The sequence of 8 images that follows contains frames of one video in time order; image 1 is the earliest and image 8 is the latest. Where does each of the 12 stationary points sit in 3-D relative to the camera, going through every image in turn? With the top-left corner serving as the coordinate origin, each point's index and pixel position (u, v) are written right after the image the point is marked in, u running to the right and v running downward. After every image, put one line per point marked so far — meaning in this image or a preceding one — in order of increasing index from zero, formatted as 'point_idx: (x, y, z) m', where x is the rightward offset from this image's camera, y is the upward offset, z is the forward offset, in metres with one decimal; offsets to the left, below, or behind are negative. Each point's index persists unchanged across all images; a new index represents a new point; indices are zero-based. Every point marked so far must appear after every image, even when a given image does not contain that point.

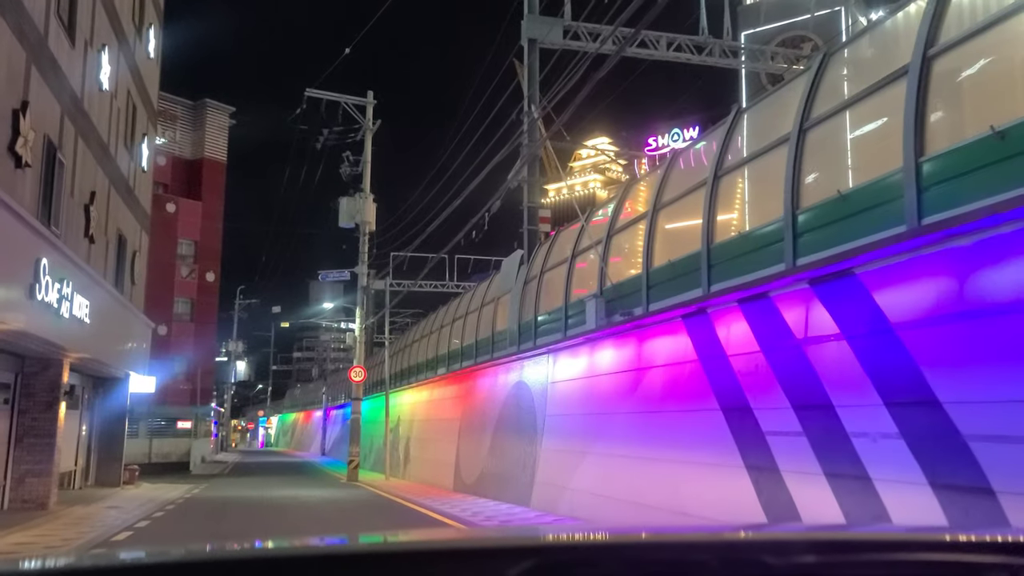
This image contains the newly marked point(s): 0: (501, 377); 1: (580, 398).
0: (-0.2, -2.0, +19.3) m
1: (+1.2, -1.8, +14.5) m
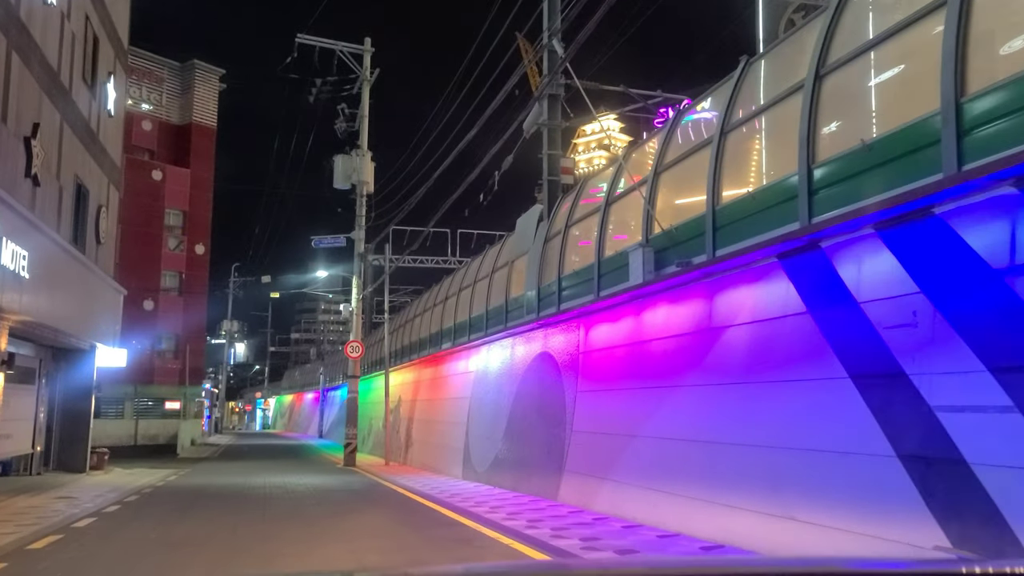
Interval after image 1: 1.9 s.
0: (+0.1, -1.2, +16.7) m
1: (+1.6, -1.1, +11.9) m
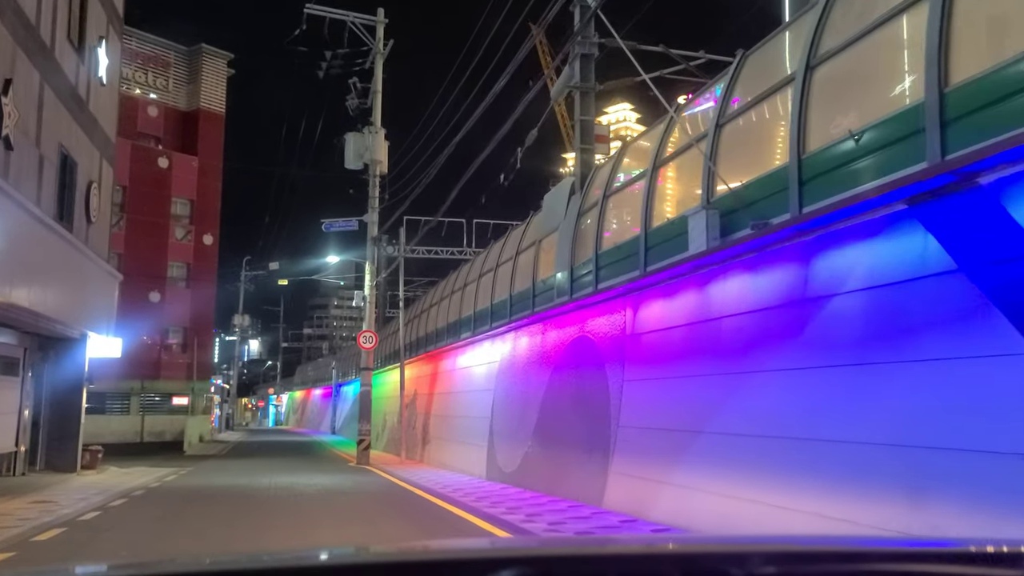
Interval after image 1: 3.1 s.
0: (+0.7, -0.8, +15.0) m
1: (+2.0, -0.8, +10.2) m
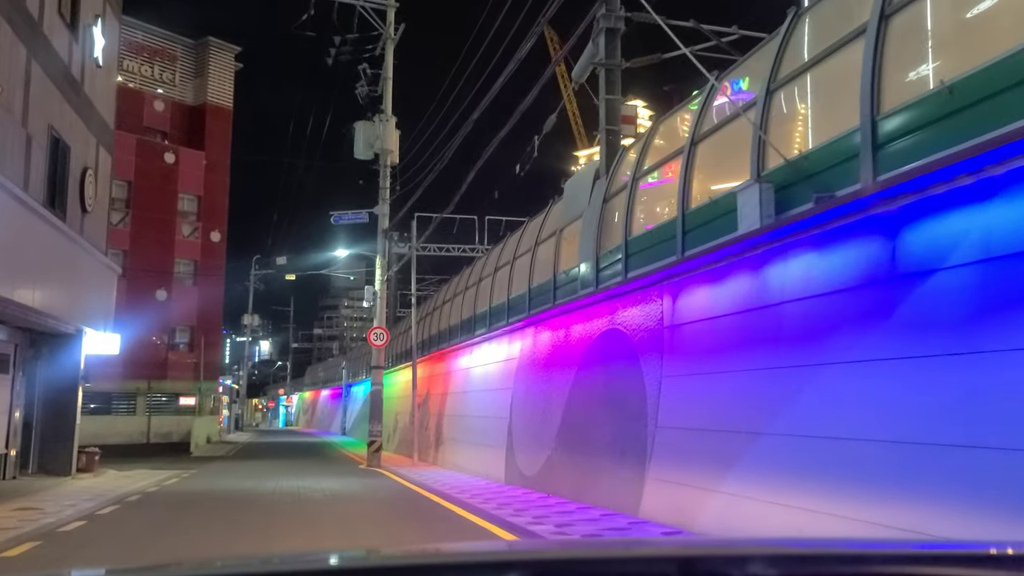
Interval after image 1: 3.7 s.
0: (+1.0, -0.7, +13.9) m
1: (+2.3, -0.6, +9.1) m
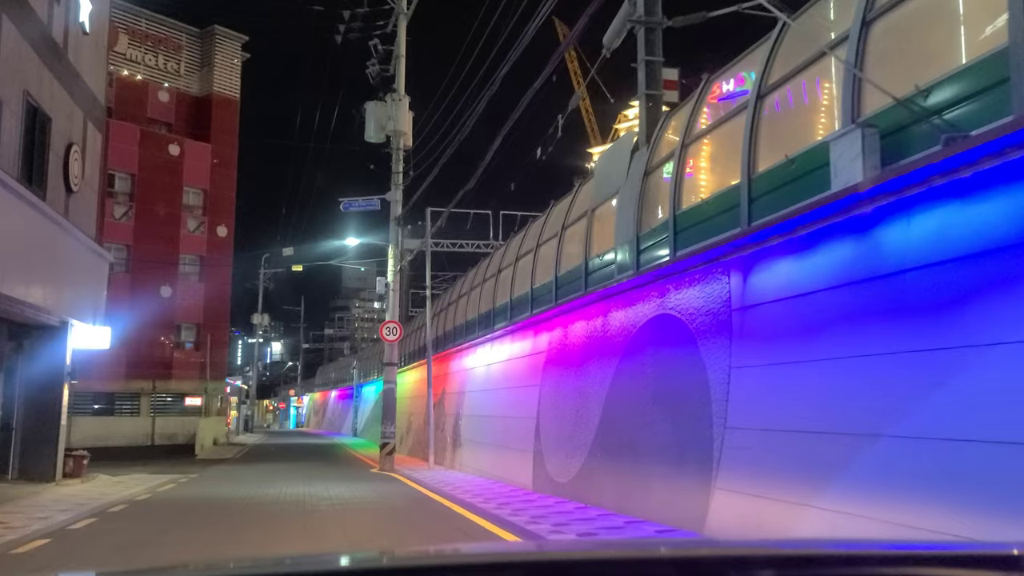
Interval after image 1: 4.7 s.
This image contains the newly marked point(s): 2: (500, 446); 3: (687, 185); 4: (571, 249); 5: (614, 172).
0: (+1.5, -0.4, +12.3) m
1: (+2.7, -0.3, +7.4) m
2: (-0.2, -3.4, +18.6) m
3: (+2.5, +1.5, +11.2) m
4: (+1.1, +0.7, +16.9) m
5: (+1.7, +2.0, +14.7) m
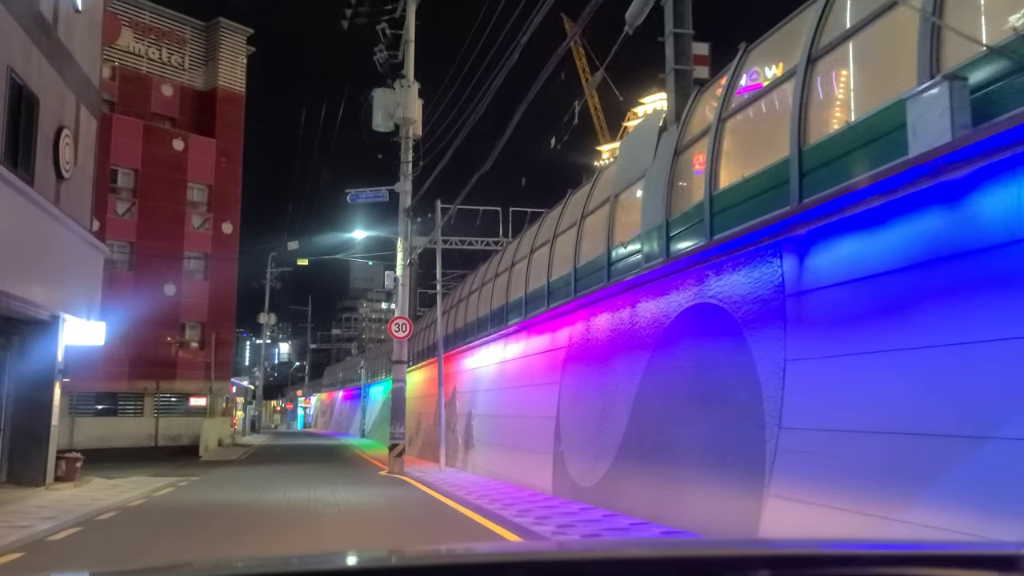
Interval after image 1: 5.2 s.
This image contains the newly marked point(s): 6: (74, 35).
0: (+1.8, -0.3, +11.3) m
1: (+3.0, -0.2, +6.5) m
2: (+0.1, -3.2, +17.7) m
3: (+2.8, +1.6, +10.3) m
4: (+1.4, +0.9, +16.0) m
5: (+2.0, +2.1, +13.8) m
6: (-7.7, +4.5, +15.3) m
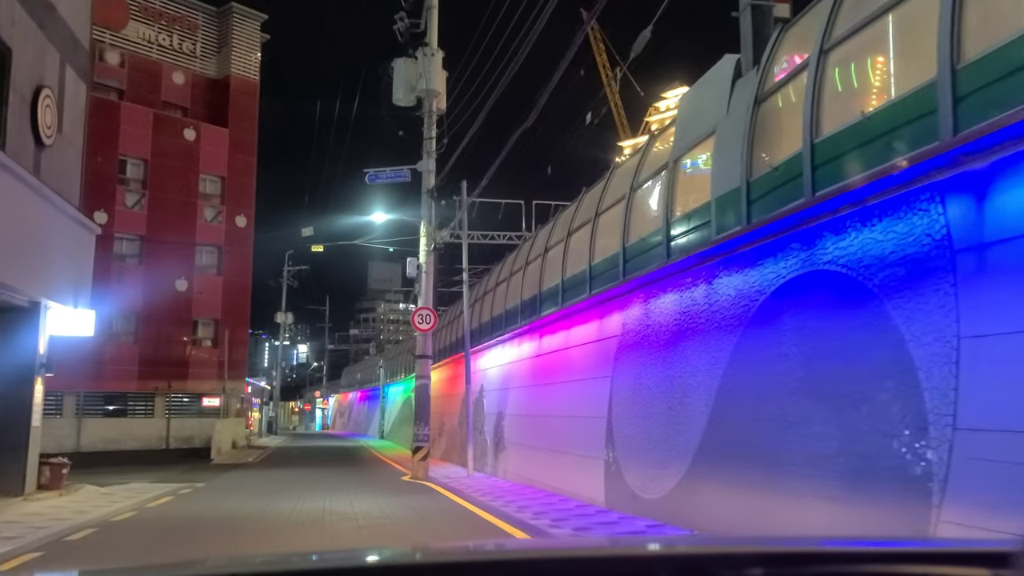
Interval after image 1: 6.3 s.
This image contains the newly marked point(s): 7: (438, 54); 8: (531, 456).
0: (+2.3, +0.1, +9.4) m
1: (+3.4, +0.1, +4.5) m
2: (+0.8, -3.0, +15.7) m
3: (+3.3, +1.9, +8.3) m
4: (+2.1, +1.2, +14.0) m
5: (+2.7, +2.4, +11.8) m
6: (-7.1, +4.7, +13.5) m
7: (-1.7, +5.4, +20.0) m
8: (+0.4, -3.5, +17.6) m
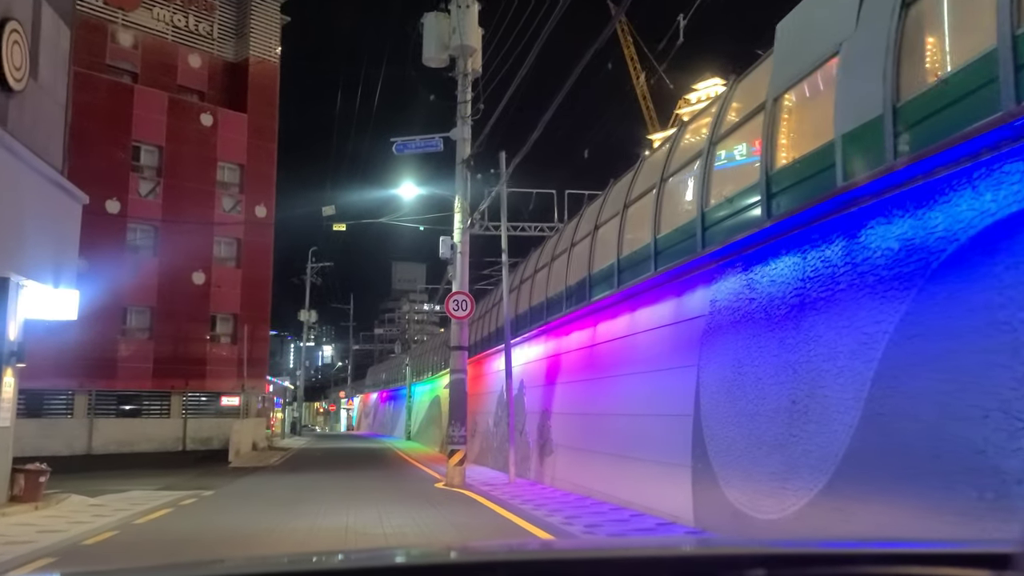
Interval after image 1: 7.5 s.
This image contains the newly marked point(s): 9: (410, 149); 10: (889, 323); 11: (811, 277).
0: (+3.0, +0.4, +7.0) m
1: (+4.0, +0.5, +2.1) m
2: (+1.7, -2.6, +13.4) m
3: (+4.0, +2.3, +5.9) m
4: (+2.9, +1.6, +11.6) m
5: (+3.4, +2.8, +9.4) m
6: (-6.3, +5.1, +11.4) m
7: (-0.8, +5.8, +17.7) m
8: (+1.3, -3.1, +15.3) m
9: (-2.1, +2.9, +18.2) m
10: (+2.9, -0.3, +6.8) m
11: (+2.7, 0.0, +8.2) m
